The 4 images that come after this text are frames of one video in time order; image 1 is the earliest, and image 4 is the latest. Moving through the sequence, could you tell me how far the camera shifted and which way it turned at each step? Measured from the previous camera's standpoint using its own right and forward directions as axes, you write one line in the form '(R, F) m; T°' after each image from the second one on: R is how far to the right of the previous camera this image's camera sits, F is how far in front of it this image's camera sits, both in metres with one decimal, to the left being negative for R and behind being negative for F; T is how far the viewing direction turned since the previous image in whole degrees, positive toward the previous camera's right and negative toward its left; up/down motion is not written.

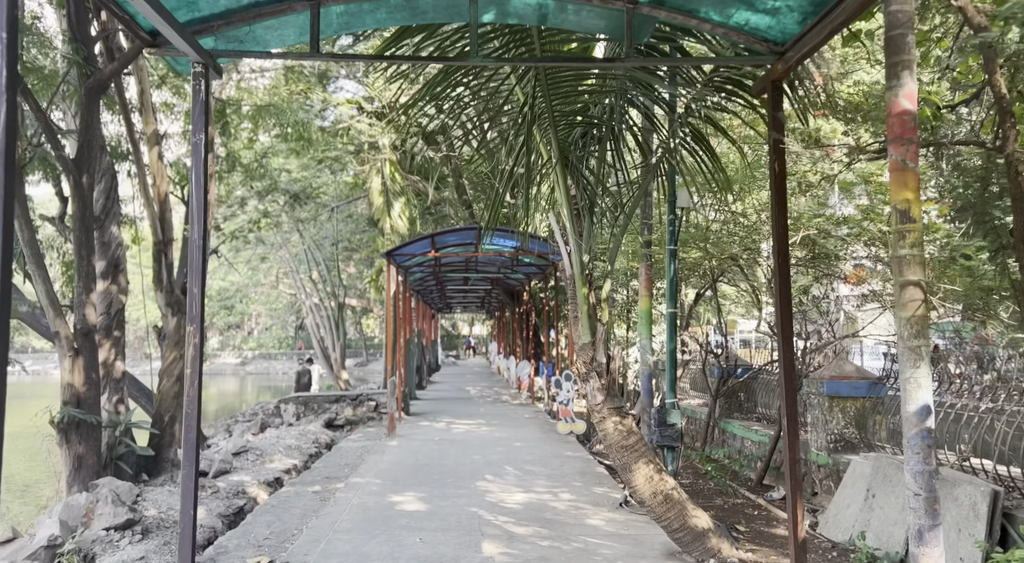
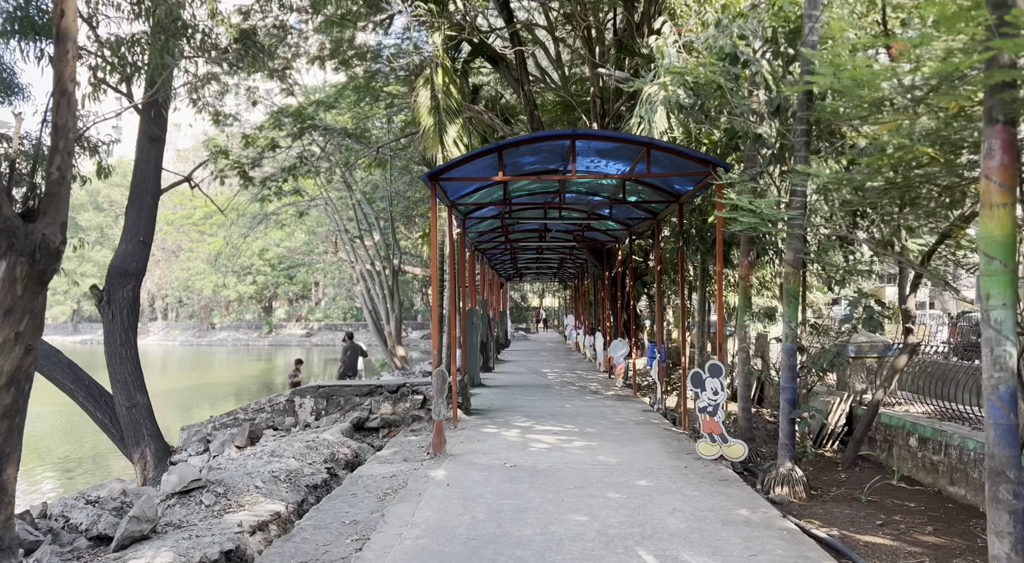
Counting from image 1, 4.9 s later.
(-0.4, +4.0) m; -5°
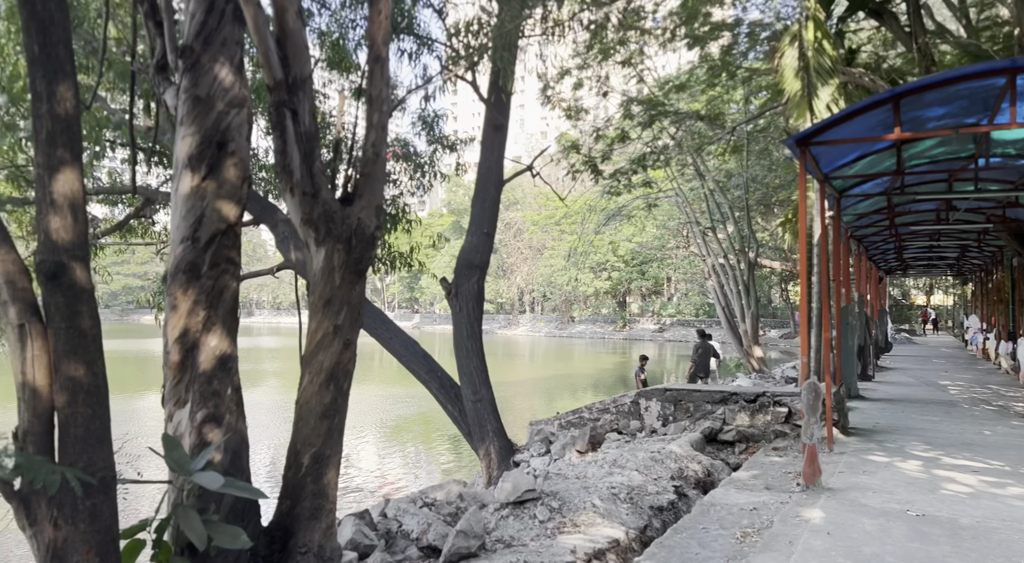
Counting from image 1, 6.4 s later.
(-0.2, +1.0) m; -26°
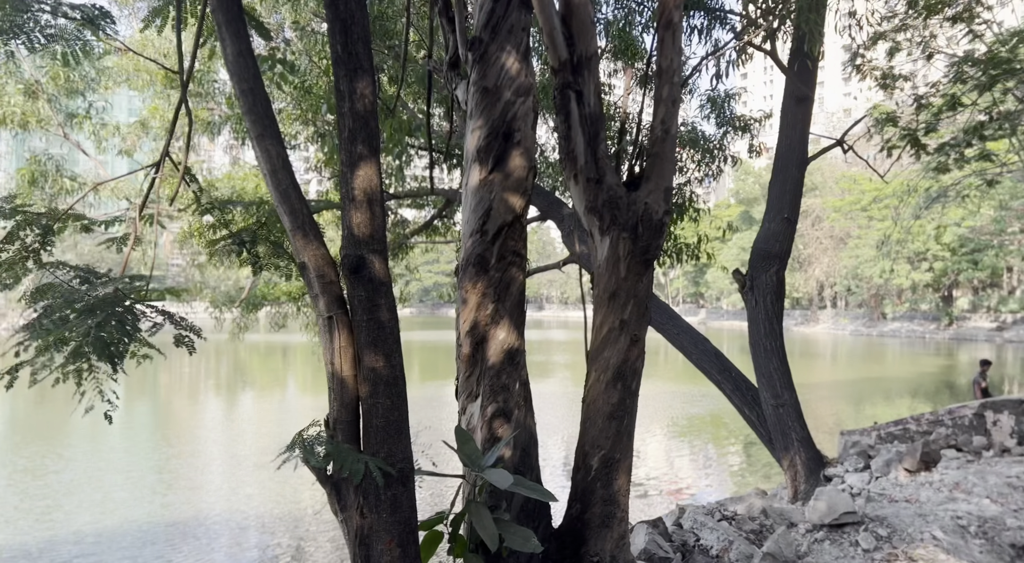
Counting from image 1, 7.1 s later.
(-0.1, +0.3) m; -21°
